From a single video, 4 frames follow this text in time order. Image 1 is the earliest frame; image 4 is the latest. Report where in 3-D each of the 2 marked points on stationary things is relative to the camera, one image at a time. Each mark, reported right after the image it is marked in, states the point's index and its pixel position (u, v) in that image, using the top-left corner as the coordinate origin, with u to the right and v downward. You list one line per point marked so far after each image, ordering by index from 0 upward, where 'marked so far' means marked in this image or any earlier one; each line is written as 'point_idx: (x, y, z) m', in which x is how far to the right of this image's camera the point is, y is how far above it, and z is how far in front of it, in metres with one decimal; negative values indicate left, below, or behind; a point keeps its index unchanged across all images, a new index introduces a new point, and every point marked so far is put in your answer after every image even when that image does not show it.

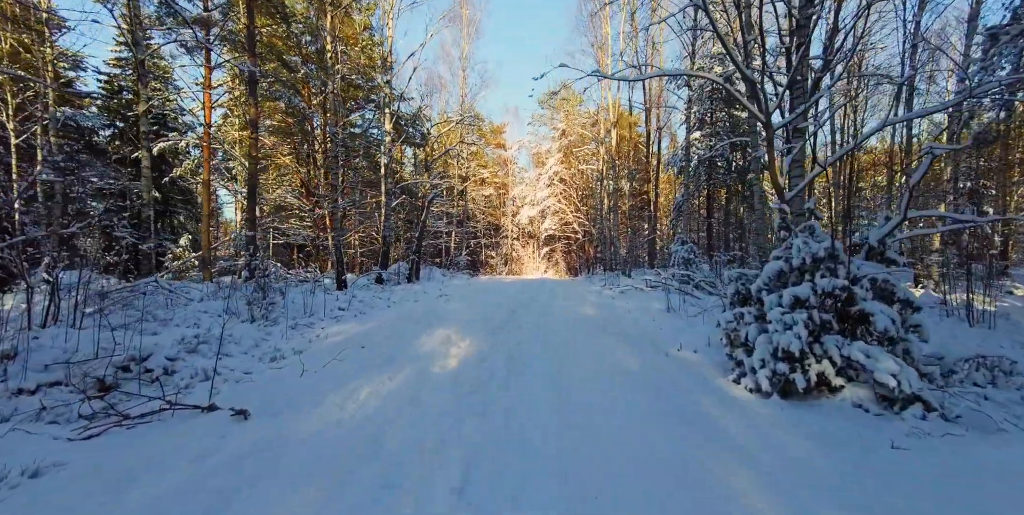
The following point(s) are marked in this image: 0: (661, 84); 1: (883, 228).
0: (+6.8, +8.0, +19.9) m
1: (+3.3, +0.3, +3.8) m
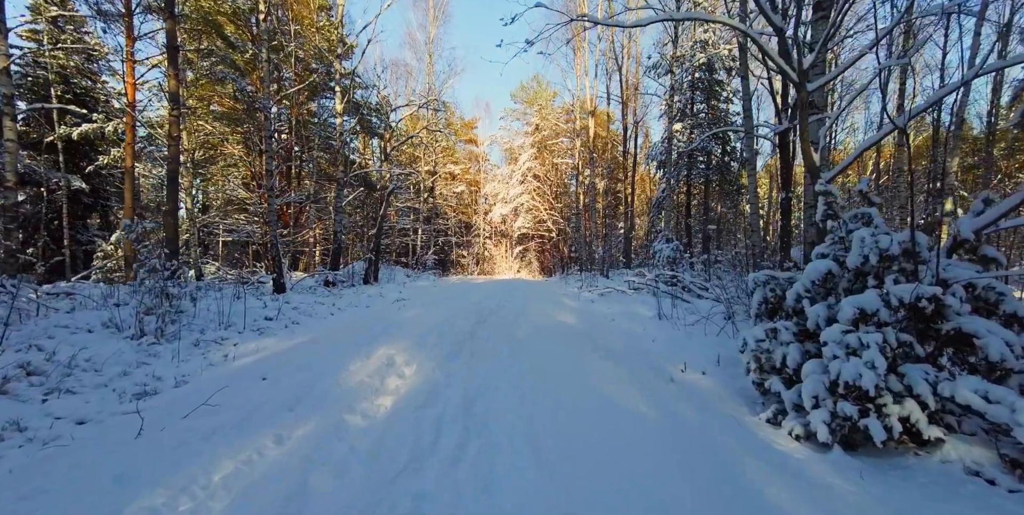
0: (+5.5, +8.0, +19.0) m
1: (+3.0, +0.3, +2.7) m
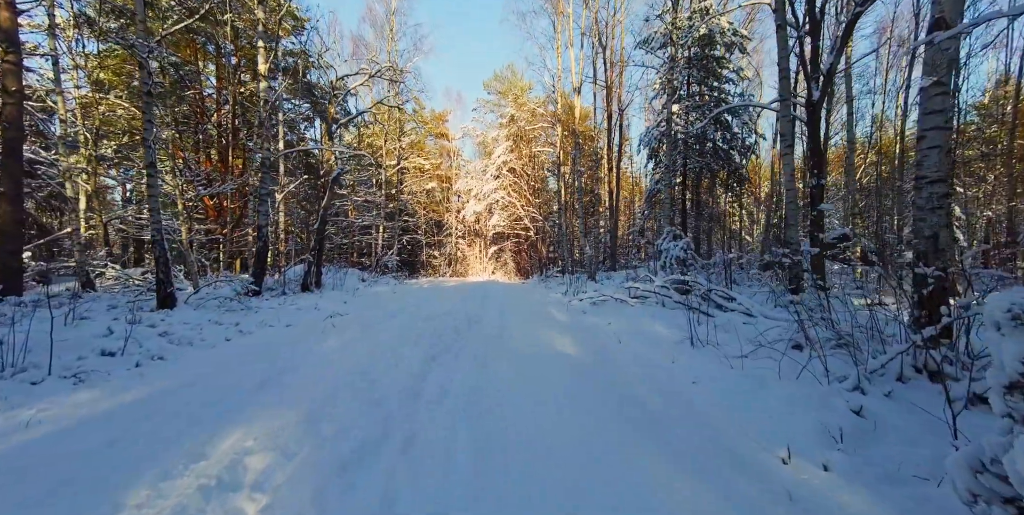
0: (+4.5, +8.0, +17.2) m
1: (+2.9, +0.3, +0.8) m
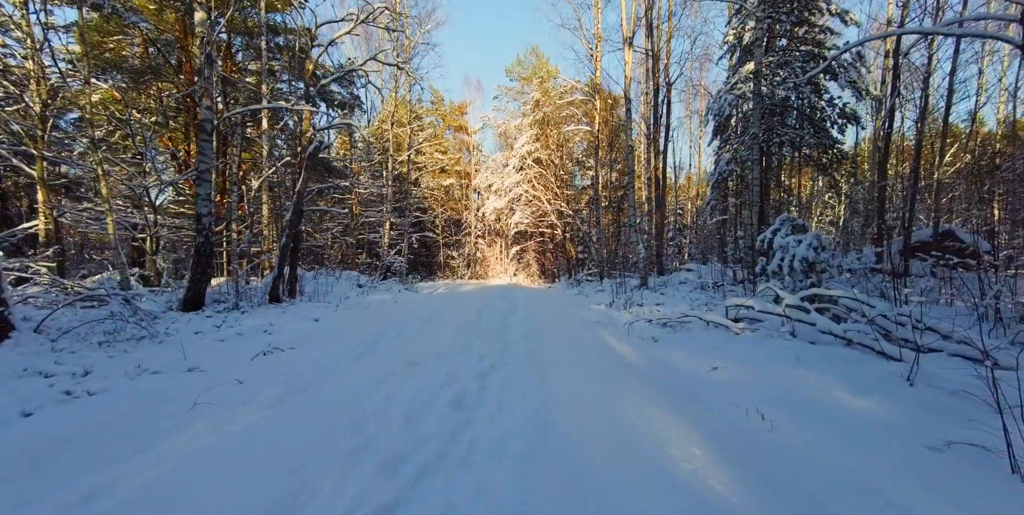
0: (+5.4, +8.0, +14.1) m
1: (+3.0, +0.3, -2.3) m
